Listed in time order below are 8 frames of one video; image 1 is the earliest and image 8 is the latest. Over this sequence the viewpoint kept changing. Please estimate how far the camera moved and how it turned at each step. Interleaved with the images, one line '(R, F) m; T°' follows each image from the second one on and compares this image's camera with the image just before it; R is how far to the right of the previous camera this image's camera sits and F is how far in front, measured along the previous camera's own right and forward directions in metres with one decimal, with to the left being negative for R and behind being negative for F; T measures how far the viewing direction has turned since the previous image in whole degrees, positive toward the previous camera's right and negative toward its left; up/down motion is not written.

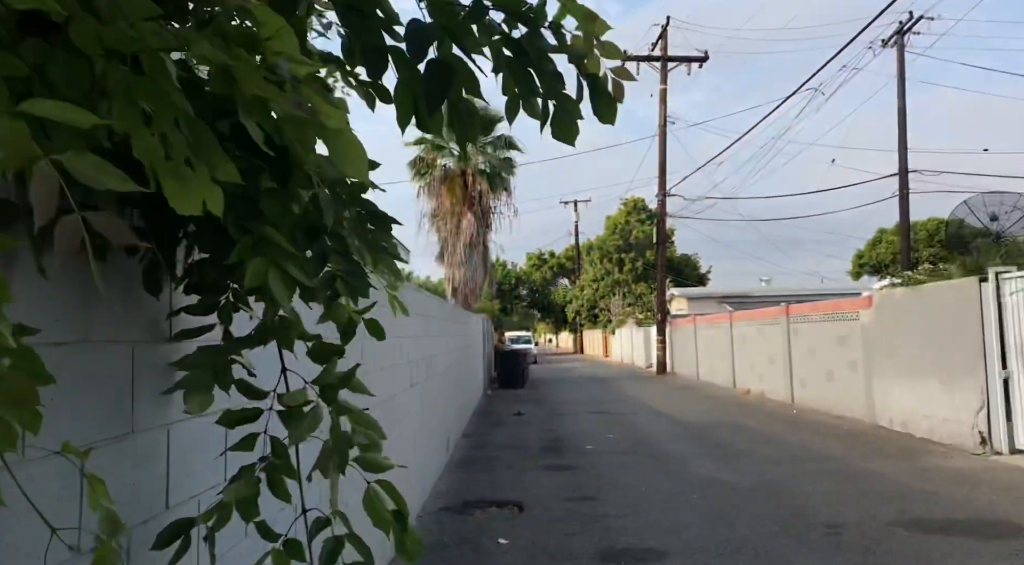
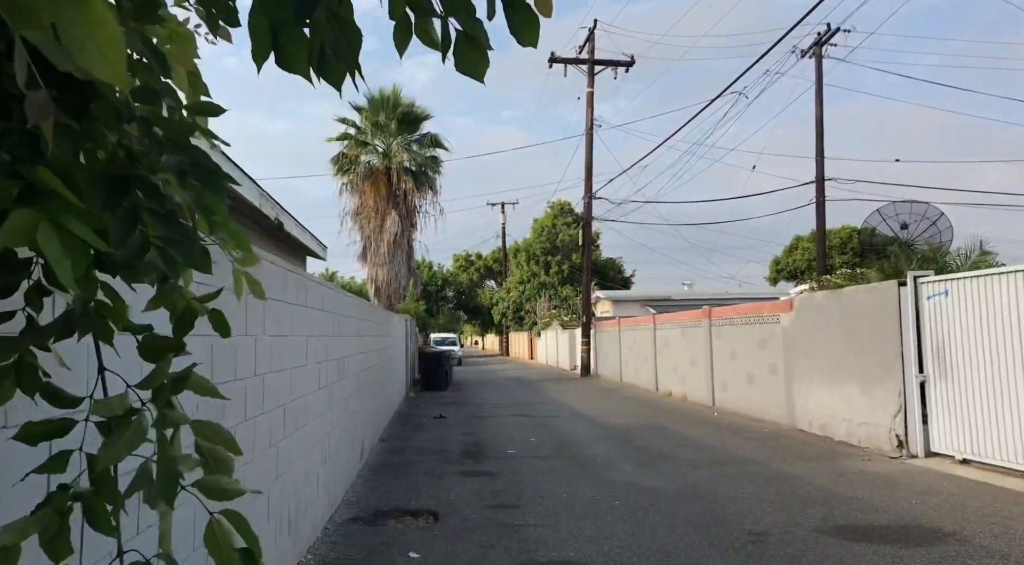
(+0.1, +0.4) m; +5°
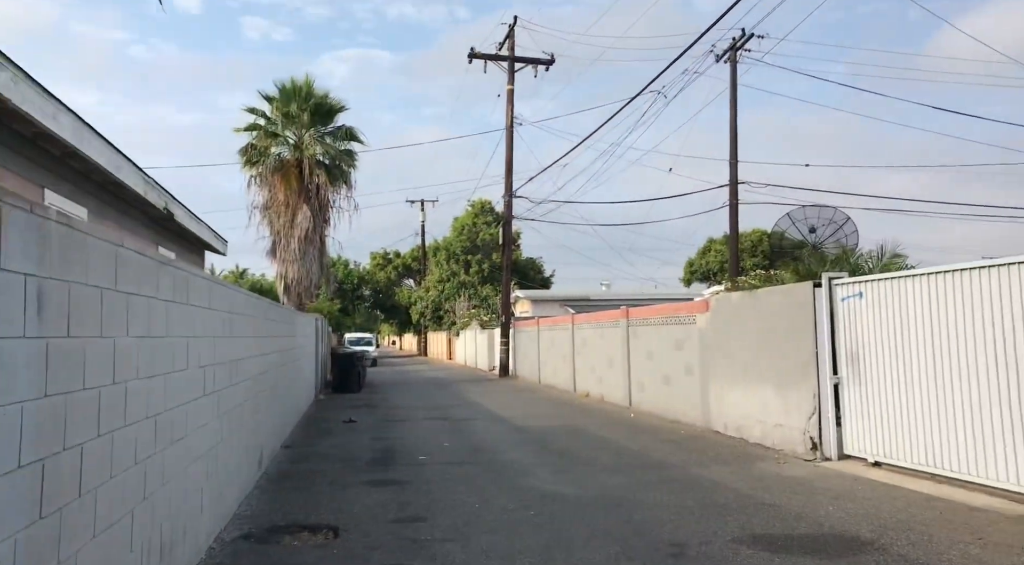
(+0.1, +0.4) m; +5°
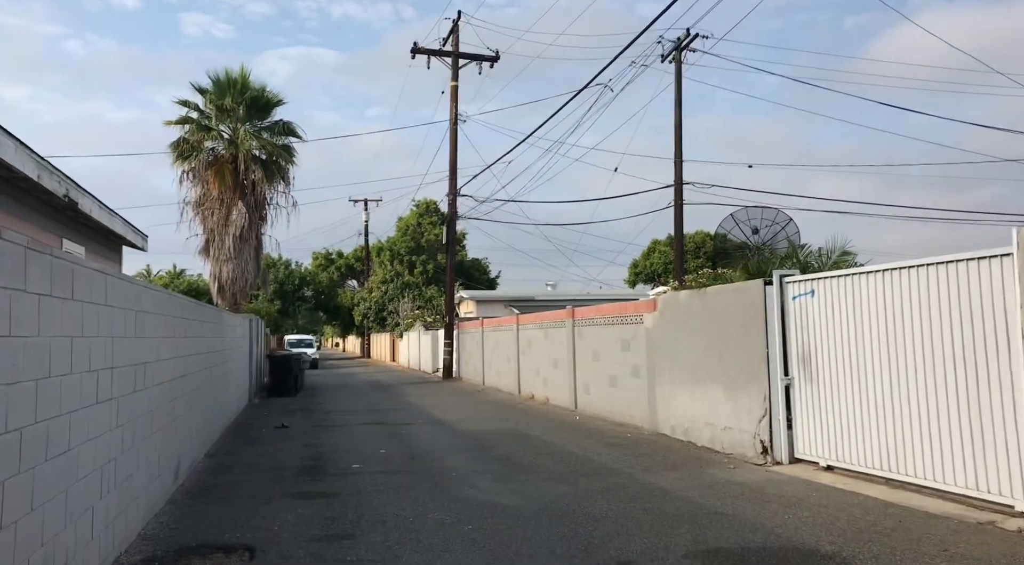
(+0.1, +0.6) m; +4°
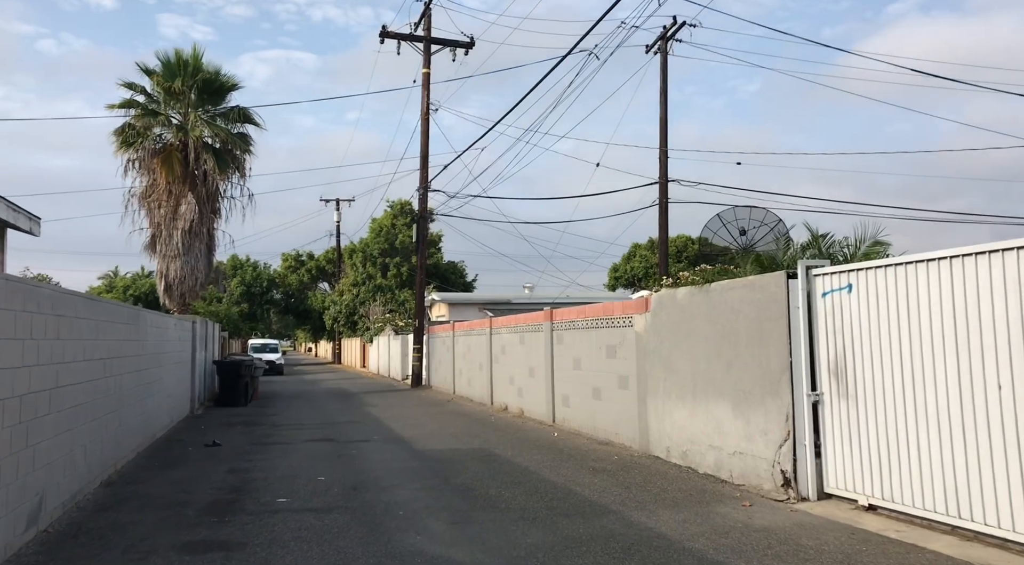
(+0.1, +2.0) m; +1°
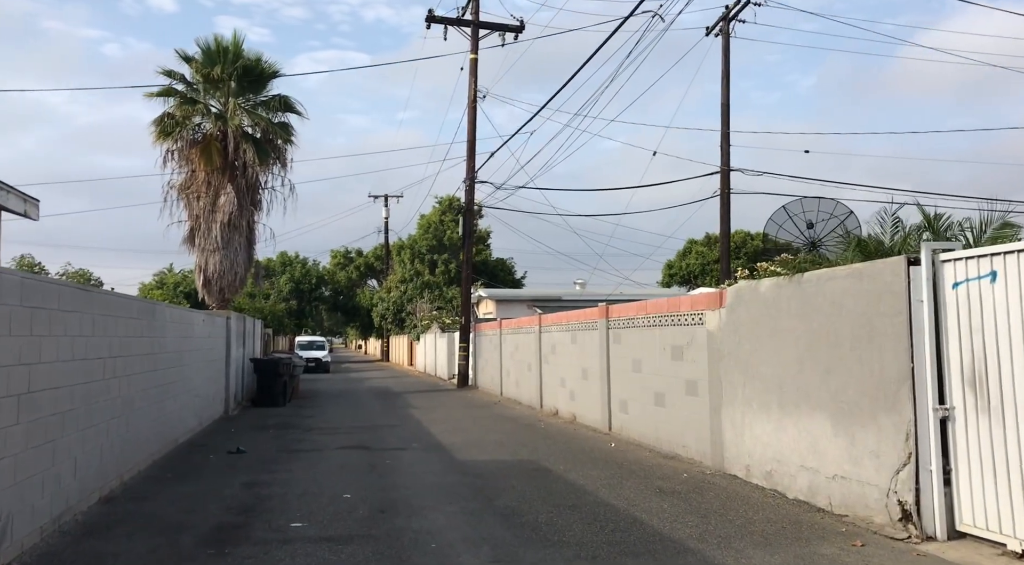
(0.0, +1.4) m; -3°
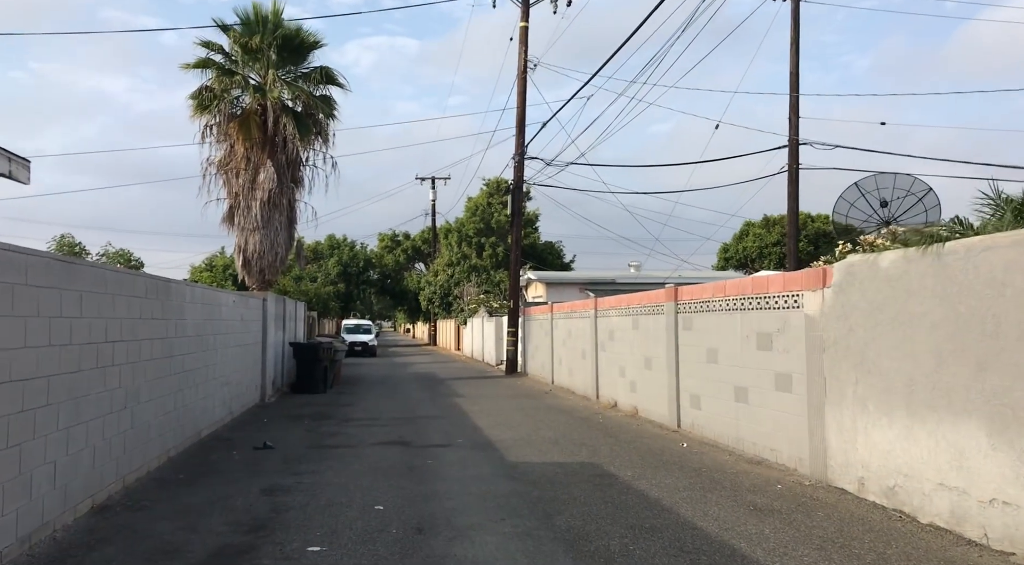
(-0.1, +1.5) m; -3°
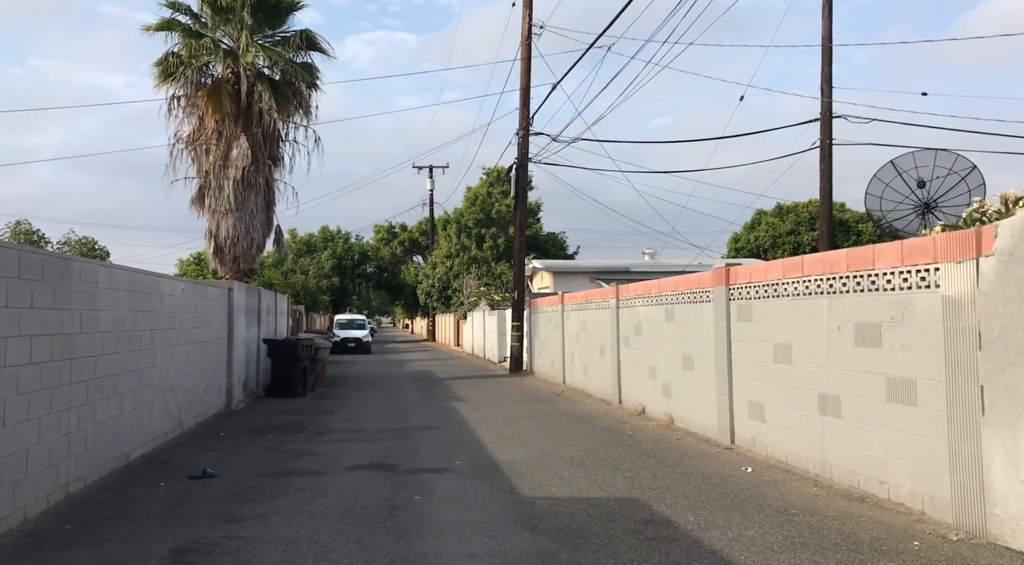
(-0.1, +2.5) m; 0°
